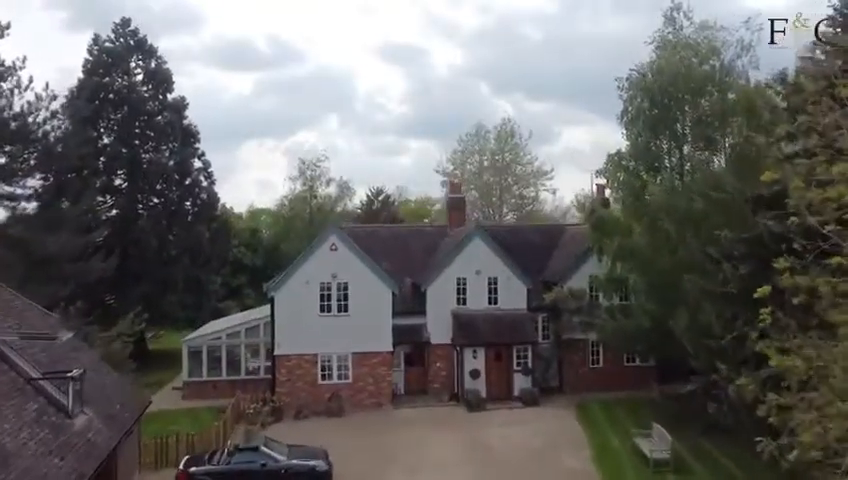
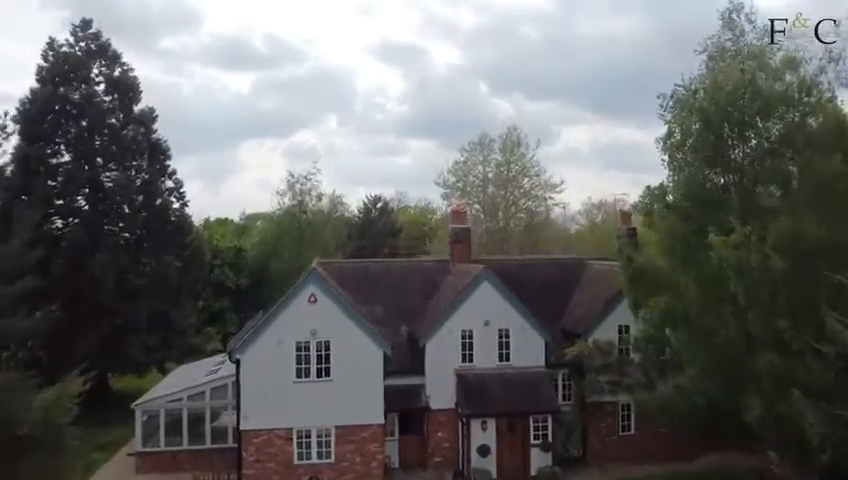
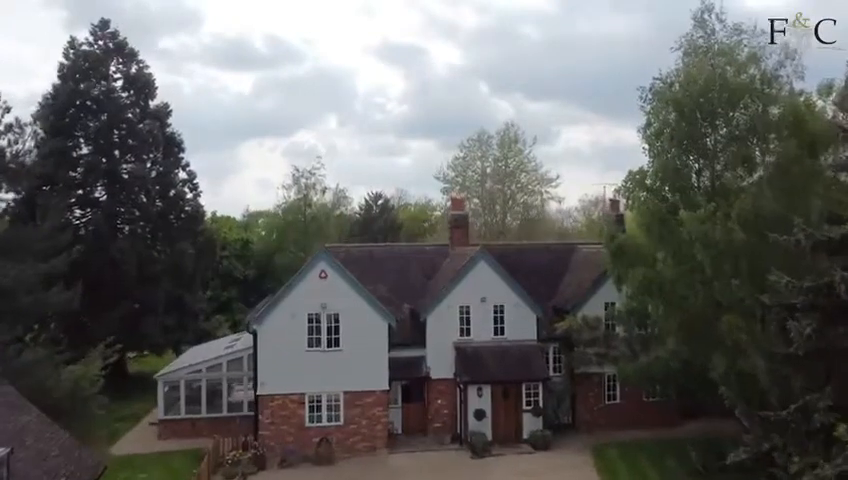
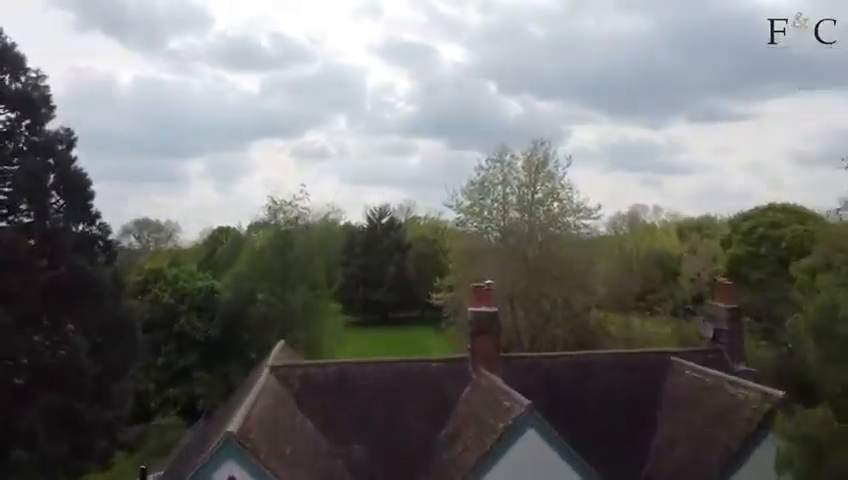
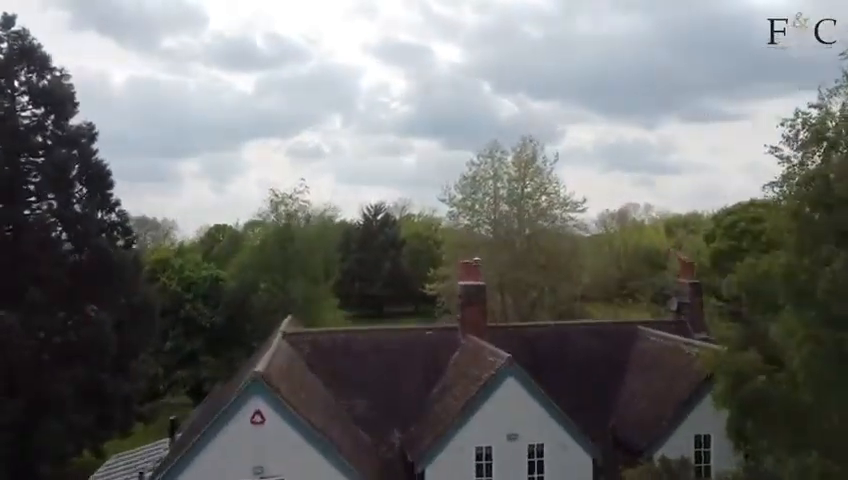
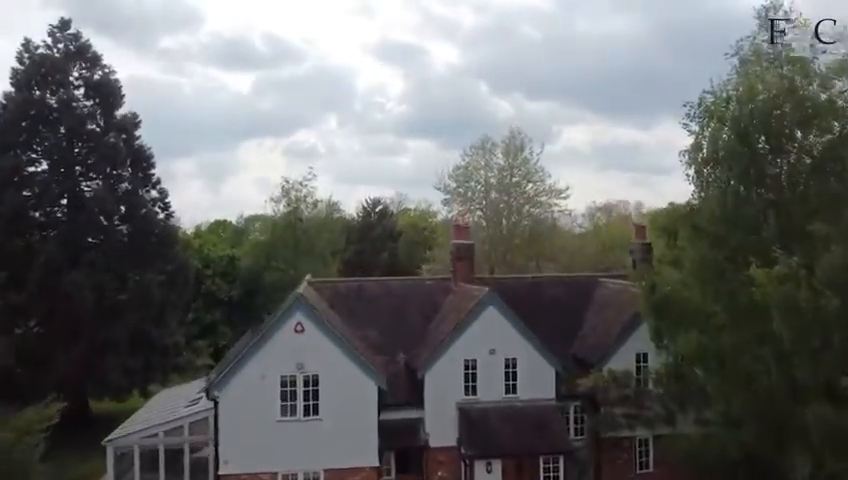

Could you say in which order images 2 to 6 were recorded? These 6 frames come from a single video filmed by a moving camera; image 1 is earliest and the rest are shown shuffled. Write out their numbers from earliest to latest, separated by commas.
3, 2, 6, 5, 4
